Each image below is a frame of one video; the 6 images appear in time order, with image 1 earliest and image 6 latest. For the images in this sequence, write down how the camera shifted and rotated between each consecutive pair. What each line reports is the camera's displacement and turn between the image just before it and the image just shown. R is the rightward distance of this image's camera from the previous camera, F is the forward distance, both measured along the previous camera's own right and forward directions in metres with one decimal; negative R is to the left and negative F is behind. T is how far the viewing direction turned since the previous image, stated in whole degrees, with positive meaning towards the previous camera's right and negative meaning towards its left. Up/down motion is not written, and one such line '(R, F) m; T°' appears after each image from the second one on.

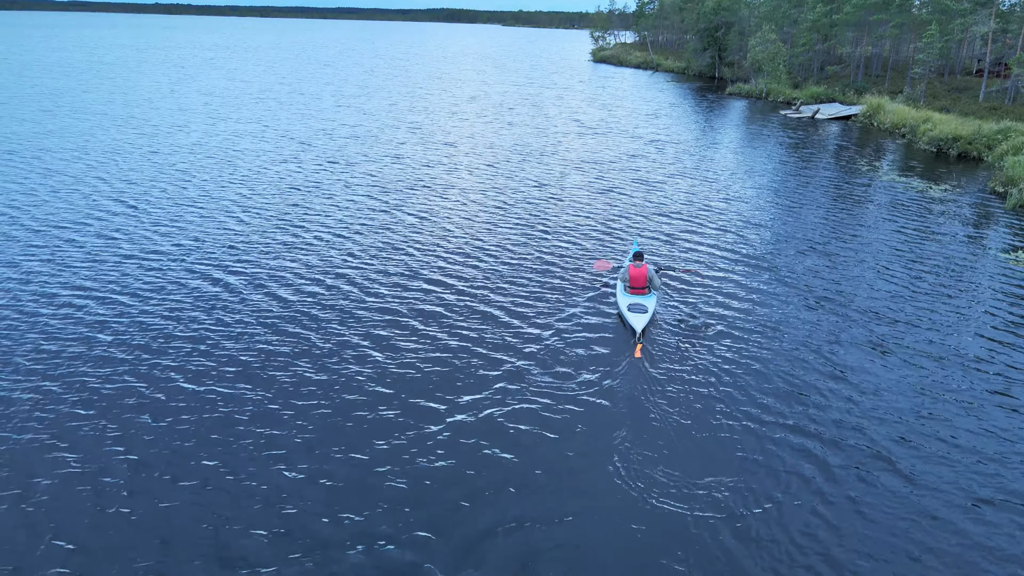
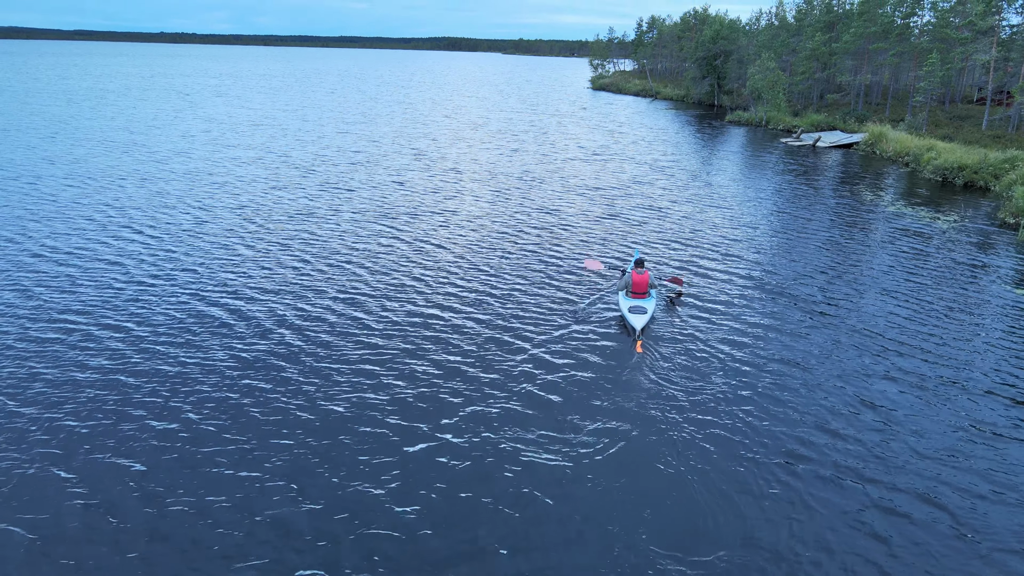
(+0.1, +0.9) m; 0°
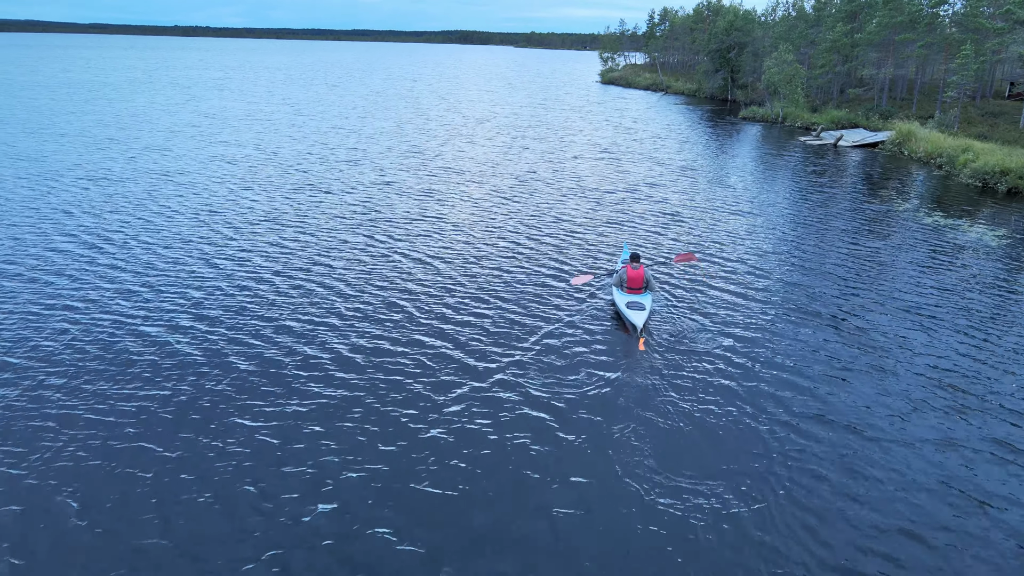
(+0.8, +3.9) m; -1°
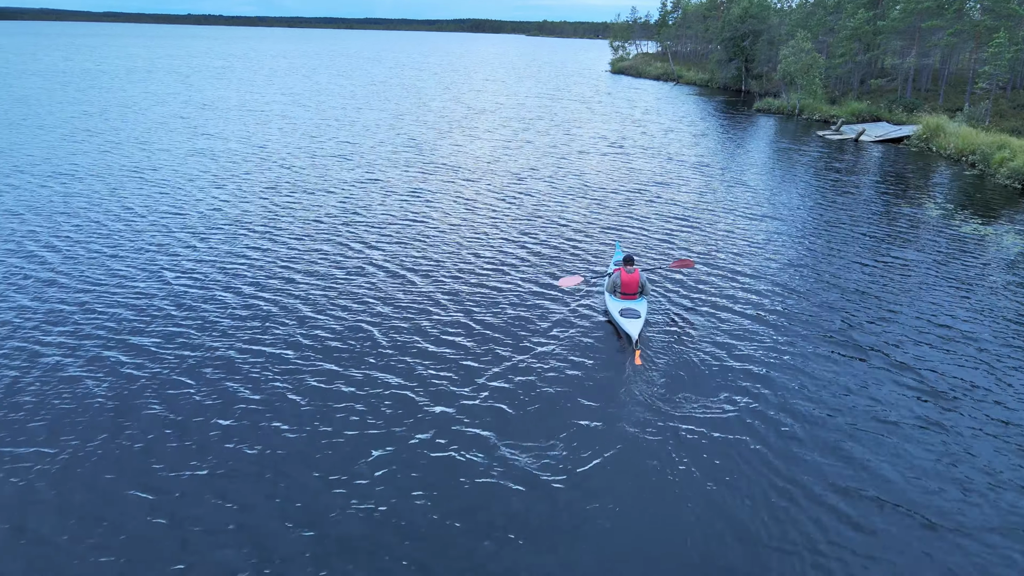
(+0.8, +3.2) m; -1°
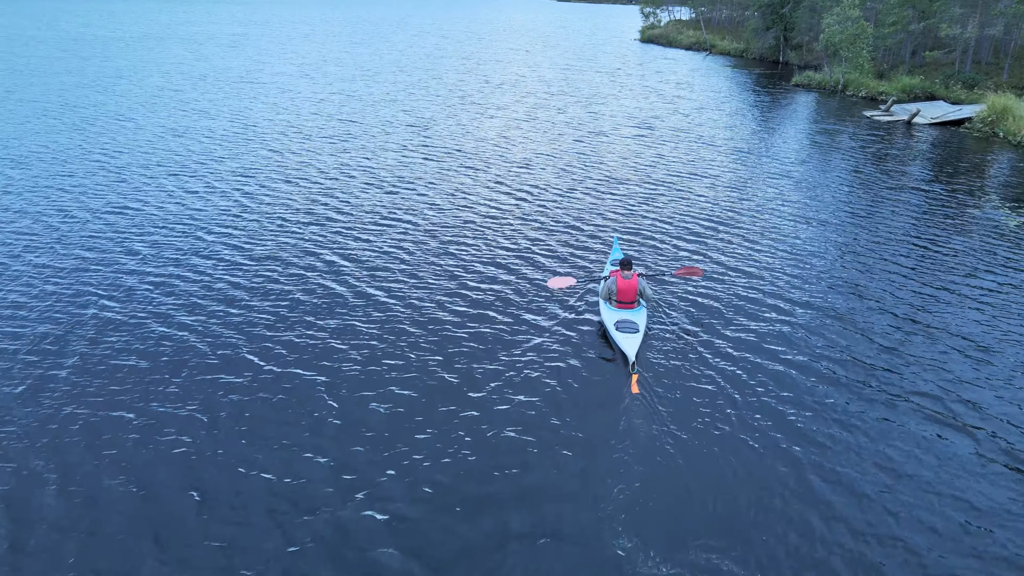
(+1.2, +4.8) m; -2°
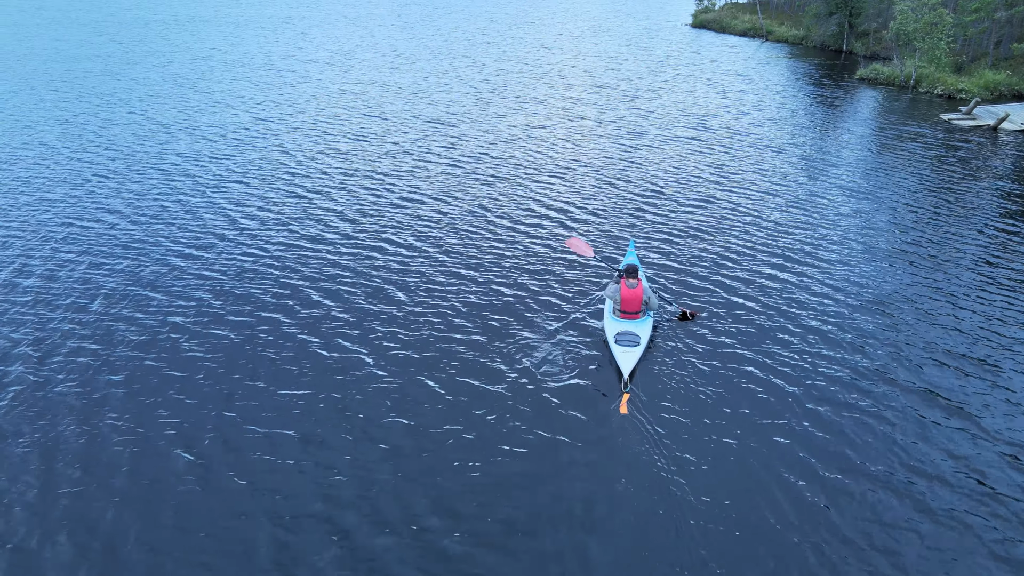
(+0.8, +4.1) m; -3°
